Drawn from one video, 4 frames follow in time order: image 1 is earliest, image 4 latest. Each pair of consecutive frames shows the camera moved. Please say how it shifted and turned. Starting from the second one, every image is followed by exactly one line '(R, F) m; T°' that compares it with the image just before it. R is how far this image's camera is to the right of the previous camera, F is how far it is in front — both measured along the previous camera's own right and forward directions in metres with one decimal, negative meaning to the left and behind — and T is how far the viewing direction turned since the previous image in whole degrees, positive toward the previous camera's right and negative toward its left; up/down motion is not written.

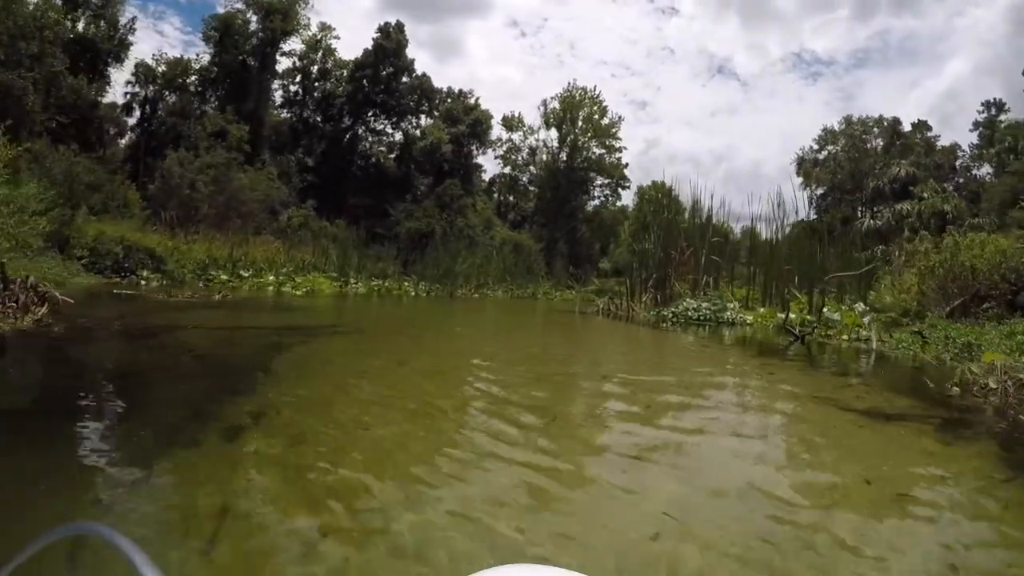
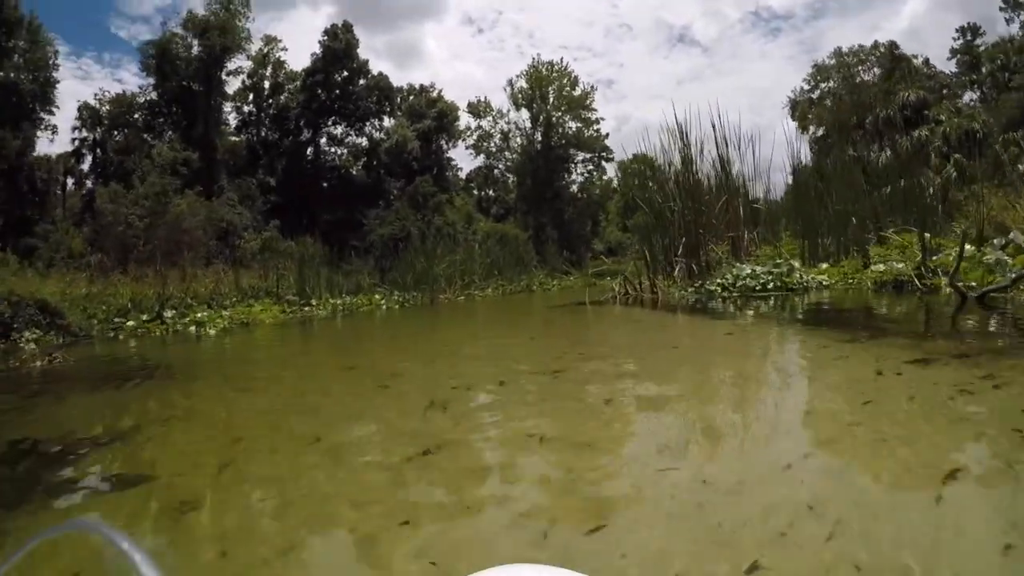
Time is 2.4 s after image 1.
(0.0, +1.8) m; 0°
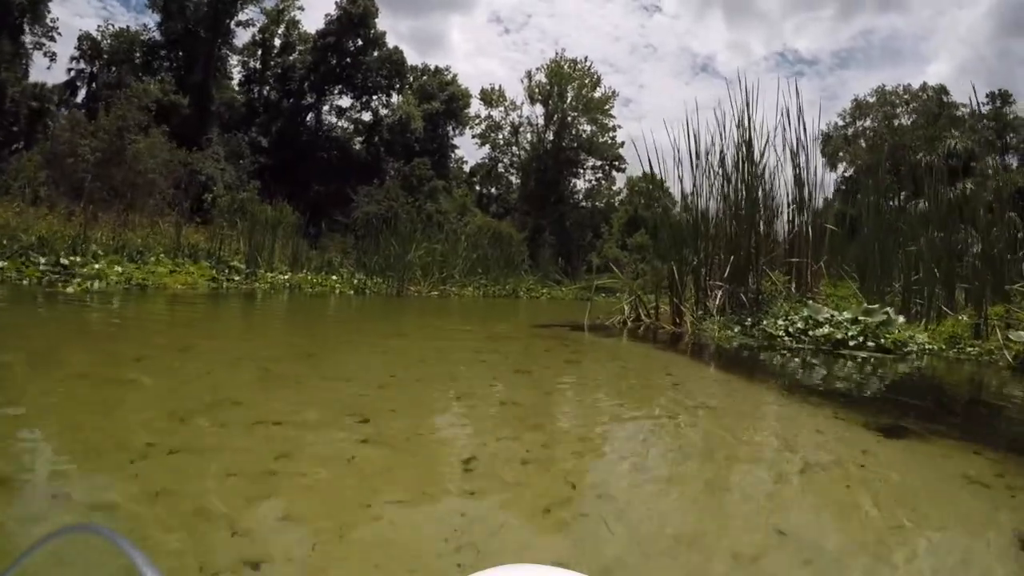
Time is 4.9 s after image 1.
(+0.1, +1.4) m; +1°
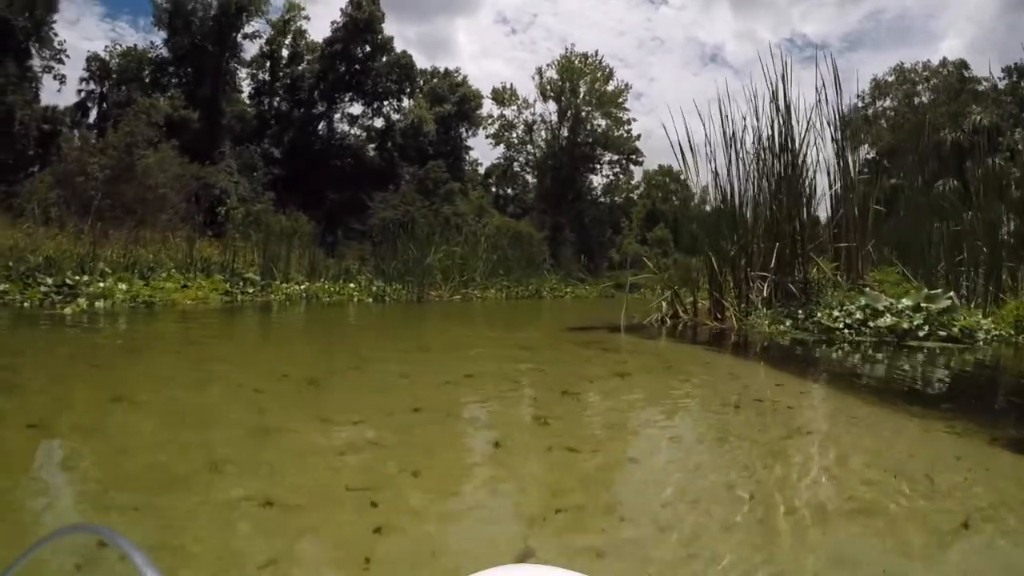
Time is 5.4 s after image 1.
(-0.1, +0.3) m; -2°
